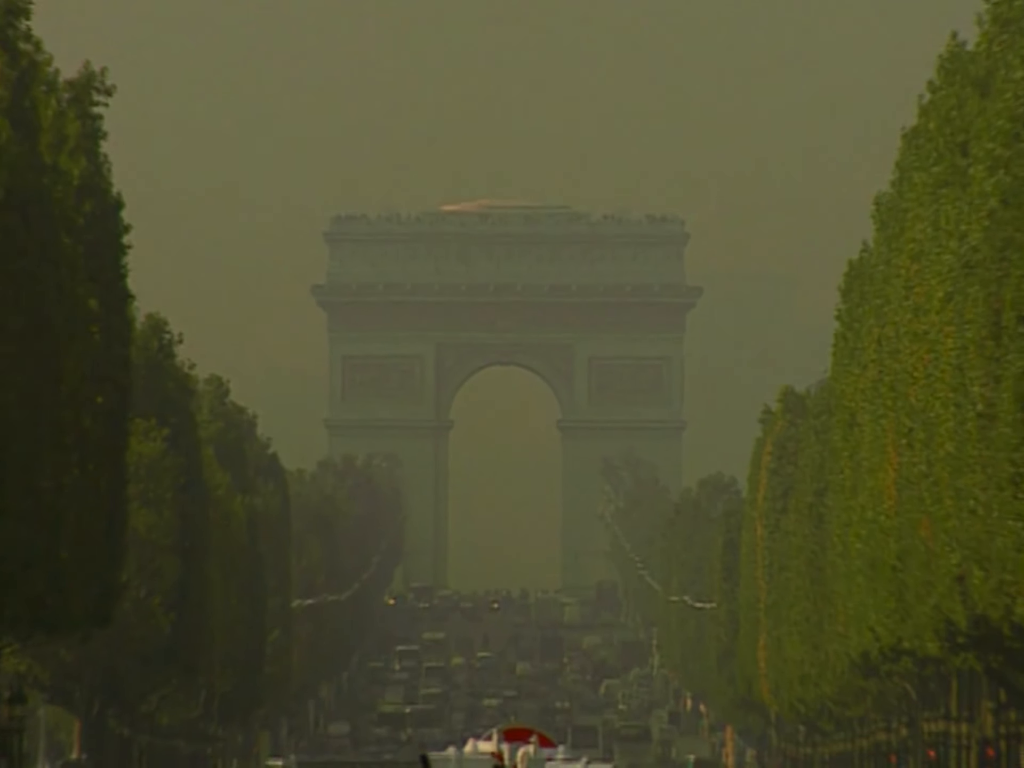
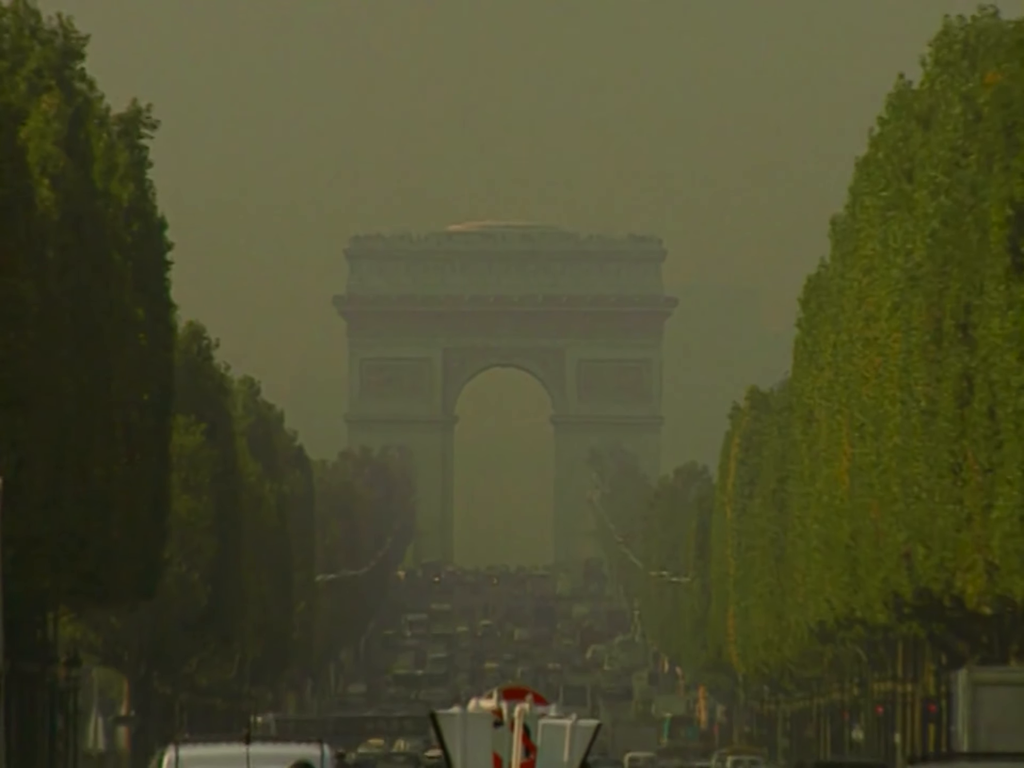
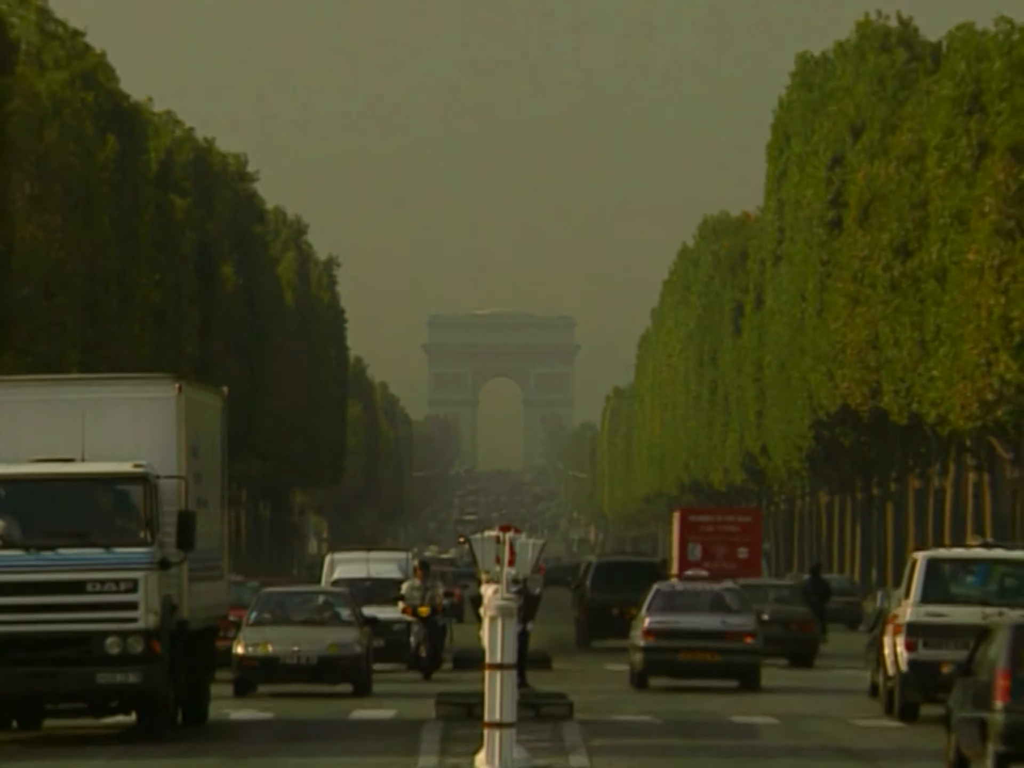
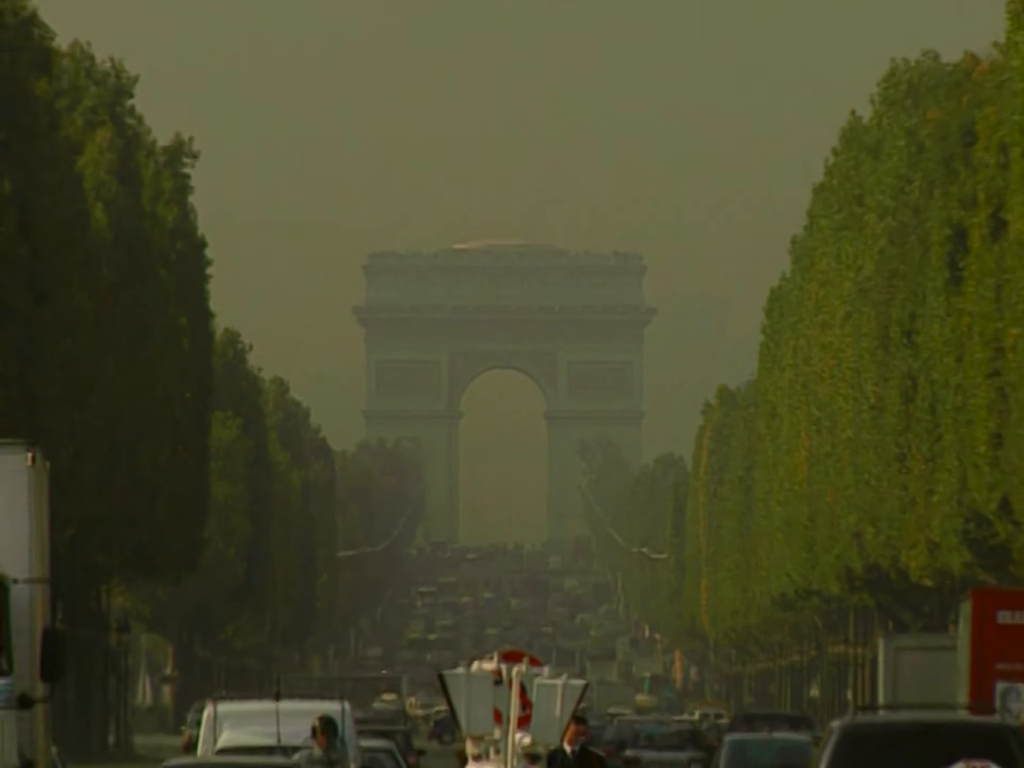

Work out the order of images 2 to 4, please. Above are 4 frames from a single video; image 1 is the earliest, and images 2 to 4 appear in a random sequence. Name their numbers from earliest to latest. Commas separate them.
2, 4, 3
